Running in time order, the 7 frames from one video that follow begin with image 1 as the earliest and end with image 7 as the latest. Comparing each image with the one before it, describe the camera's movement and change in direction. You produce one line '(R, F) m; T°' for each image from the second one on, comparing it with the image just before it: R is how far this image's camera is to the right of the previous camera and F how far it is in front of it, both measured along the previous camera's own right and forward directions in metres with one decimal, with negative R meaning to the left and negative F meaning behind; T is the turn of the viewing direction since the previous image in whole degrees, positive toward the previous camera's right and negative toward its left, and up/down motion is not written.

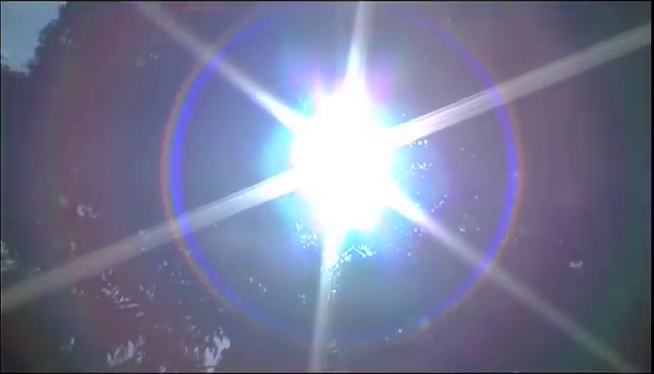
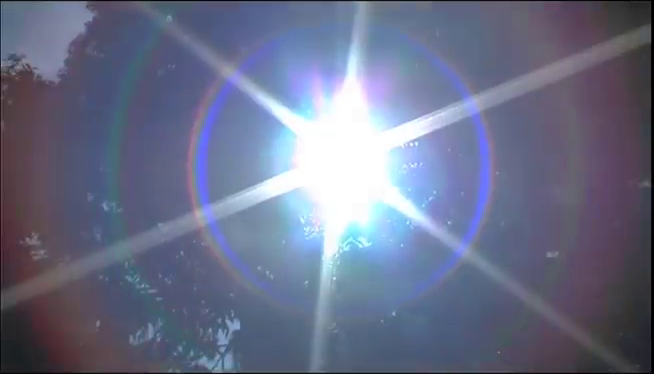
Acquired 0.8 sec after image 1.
(+0.5, -0.3) m; -7°
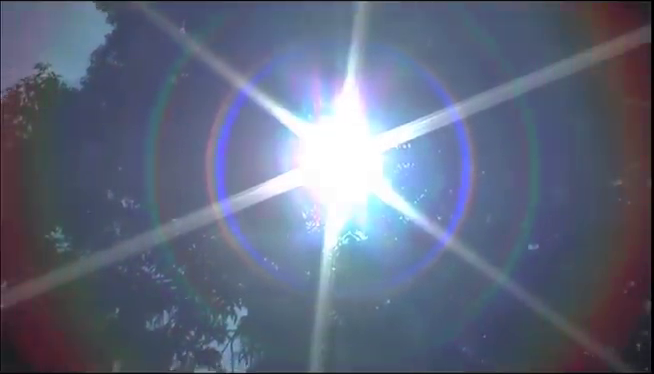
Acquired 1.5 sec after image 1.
(0.0, -0.4) m; 0°
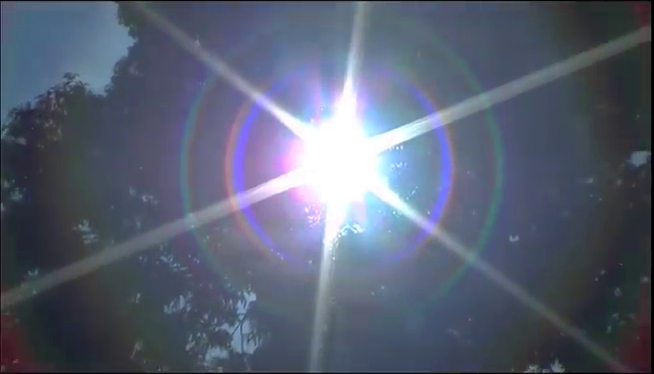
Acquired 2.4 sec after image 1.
(0.0, -0.5) m; 0°
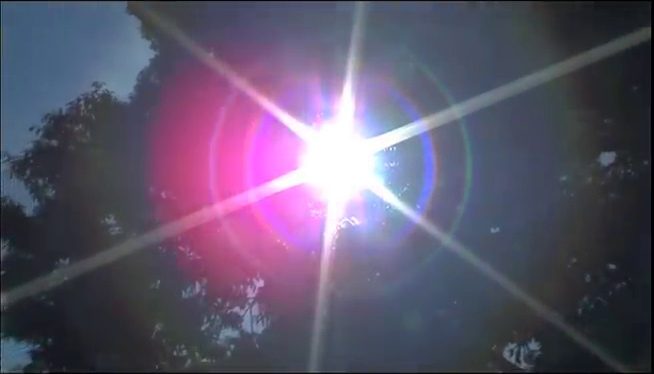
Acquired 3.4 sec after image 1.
(0.0, -0.6) m; 0°
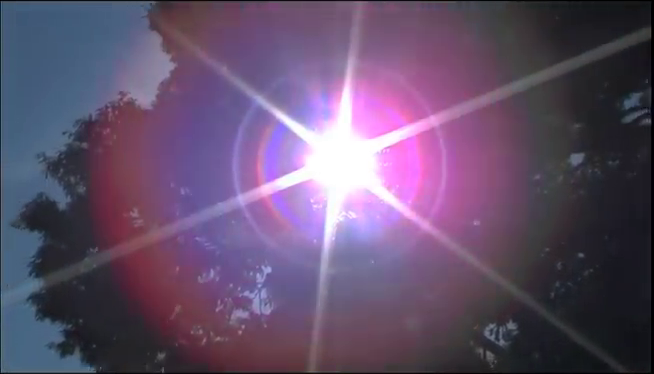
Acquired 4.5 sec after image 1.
(0.0, -0.8) m; 0°
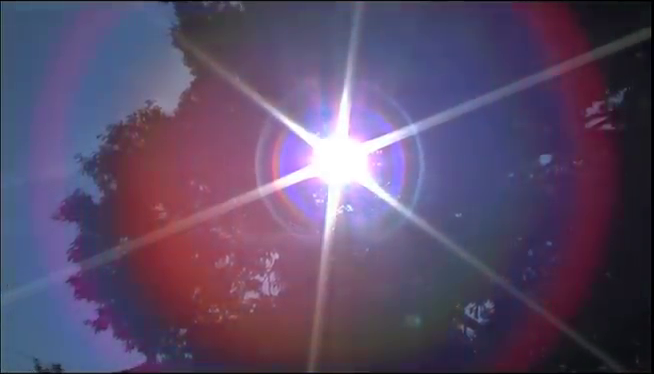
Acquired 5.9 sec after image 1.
(+0.1, -1.0) m; 0°
